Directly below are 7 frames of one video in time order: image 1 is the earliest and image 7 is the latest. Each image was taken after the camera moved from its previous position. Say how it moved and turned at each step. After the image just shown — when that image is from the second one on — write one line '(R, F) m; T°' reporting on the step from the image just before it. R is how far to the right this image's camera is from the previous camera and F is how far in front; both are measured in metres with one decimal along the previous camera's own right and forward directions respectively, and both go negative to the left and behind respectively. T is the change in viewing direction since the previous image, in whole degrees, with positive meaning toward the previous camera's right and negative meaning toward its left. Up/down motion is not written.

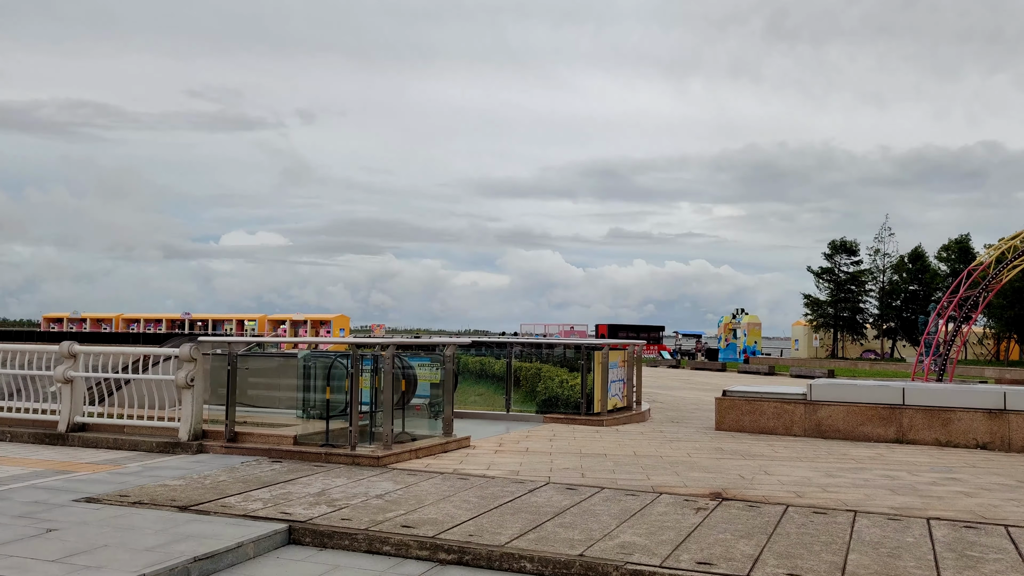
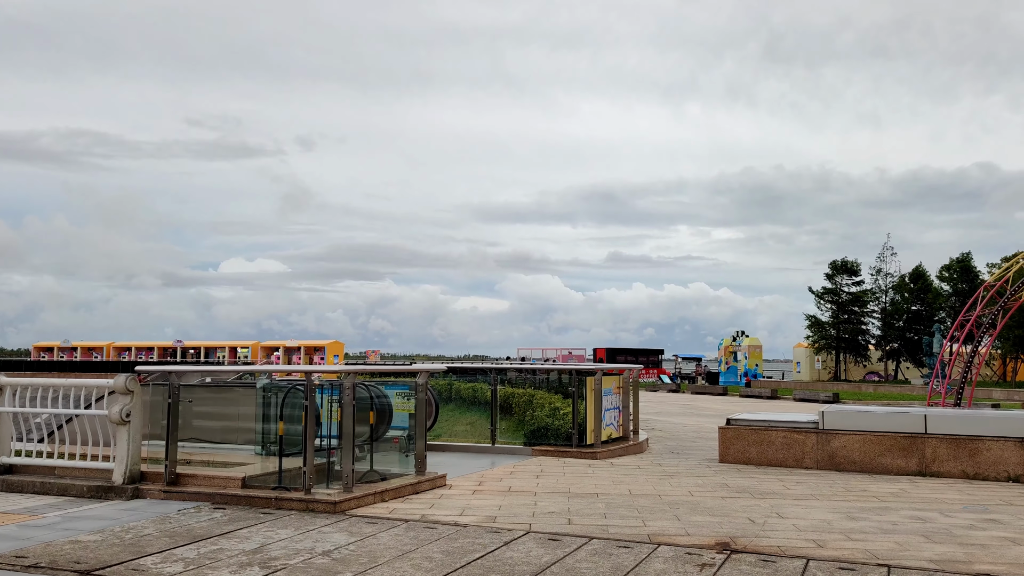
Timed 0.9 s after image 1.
(+0.2, +1.1) m; 0°
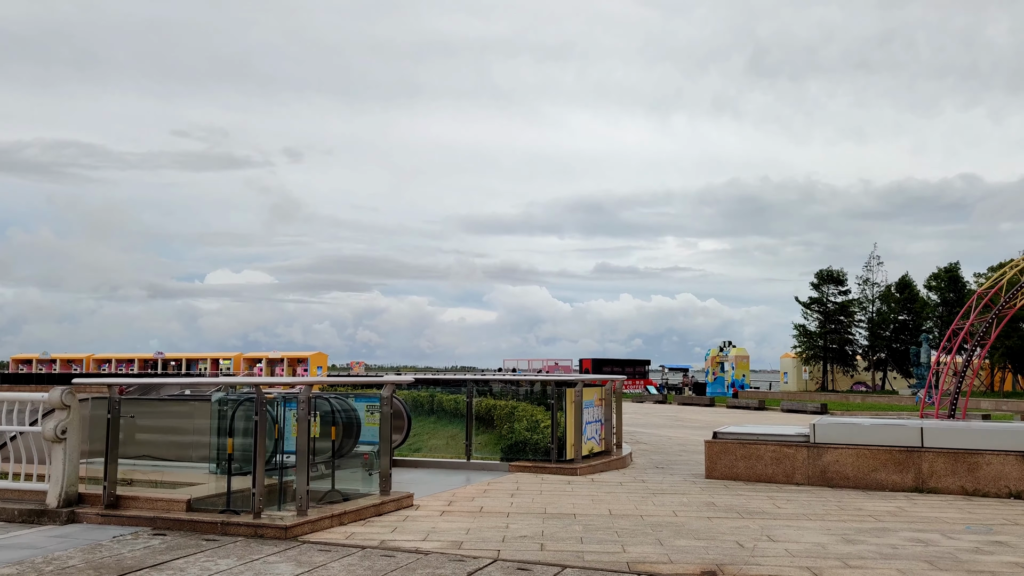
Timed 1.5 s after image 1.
(+0.2, +0.7) m; +1°
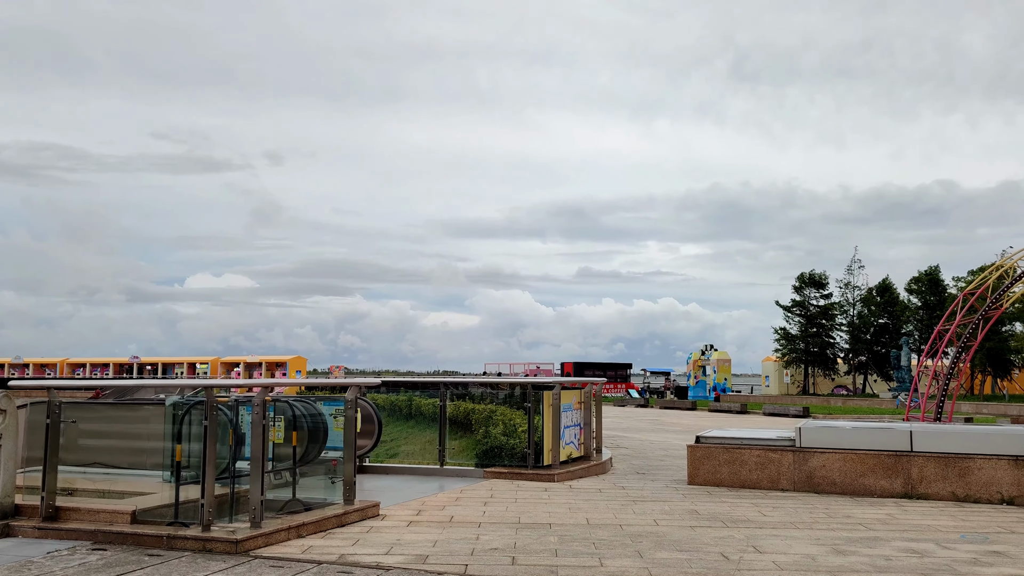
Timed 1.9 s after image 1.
(+0.1, +0.5) m; +1°
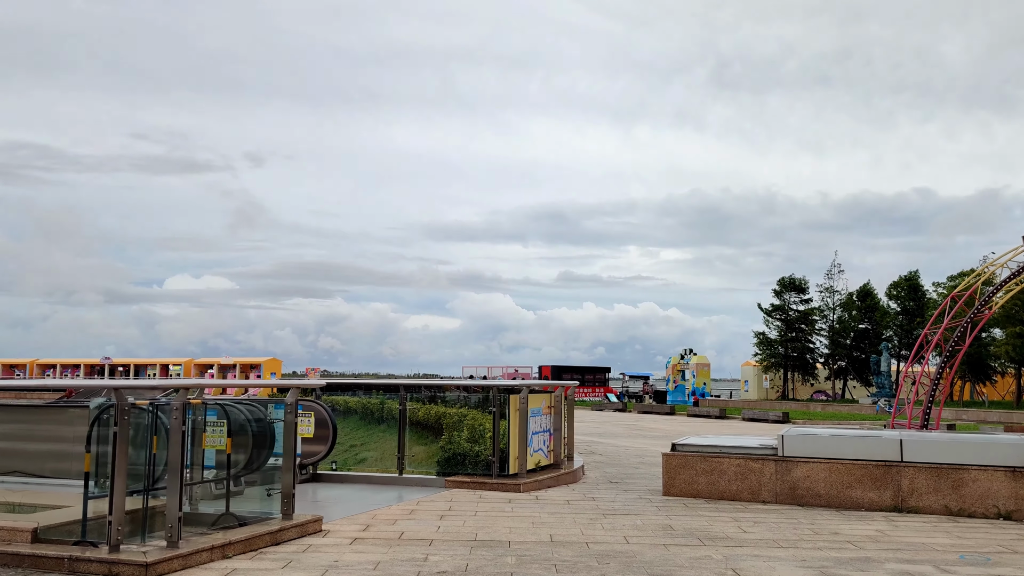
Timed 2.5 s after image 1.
(+0.2, +0.8) m; +1°
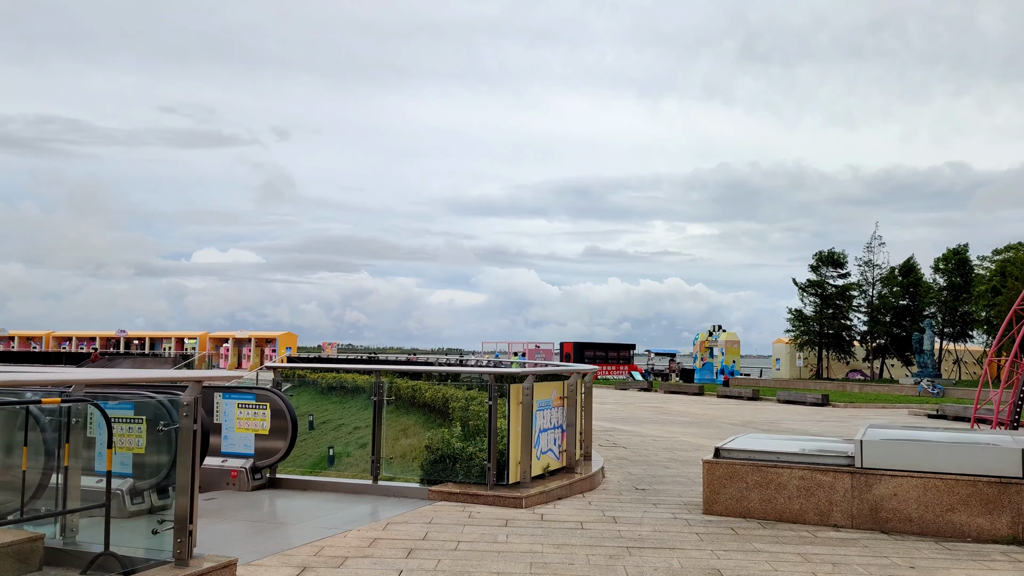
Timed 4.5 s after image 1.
(+0.2, +2.4) m; -2°
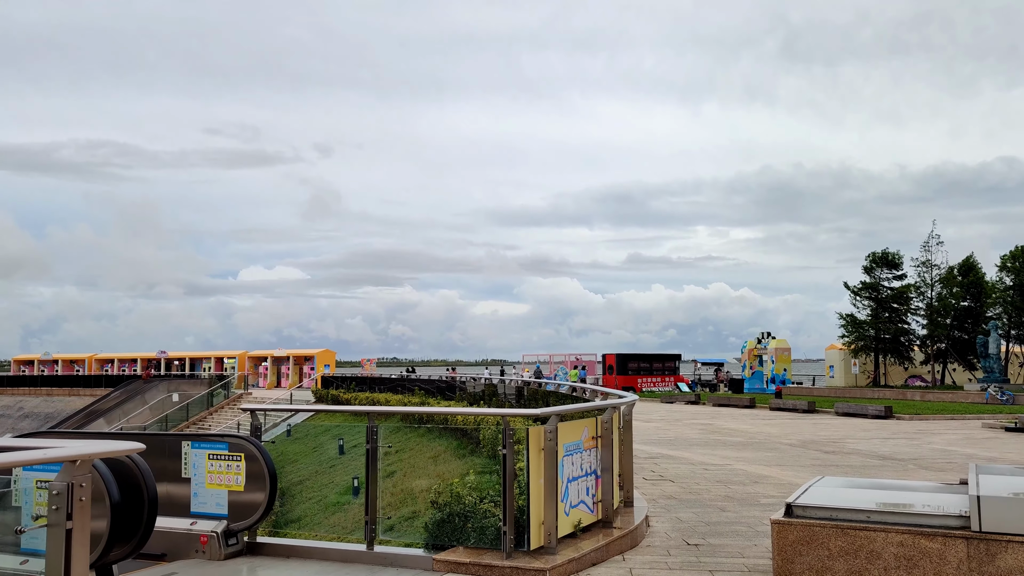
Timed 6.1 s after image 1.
(+0.2, +1.7) m; -3°
